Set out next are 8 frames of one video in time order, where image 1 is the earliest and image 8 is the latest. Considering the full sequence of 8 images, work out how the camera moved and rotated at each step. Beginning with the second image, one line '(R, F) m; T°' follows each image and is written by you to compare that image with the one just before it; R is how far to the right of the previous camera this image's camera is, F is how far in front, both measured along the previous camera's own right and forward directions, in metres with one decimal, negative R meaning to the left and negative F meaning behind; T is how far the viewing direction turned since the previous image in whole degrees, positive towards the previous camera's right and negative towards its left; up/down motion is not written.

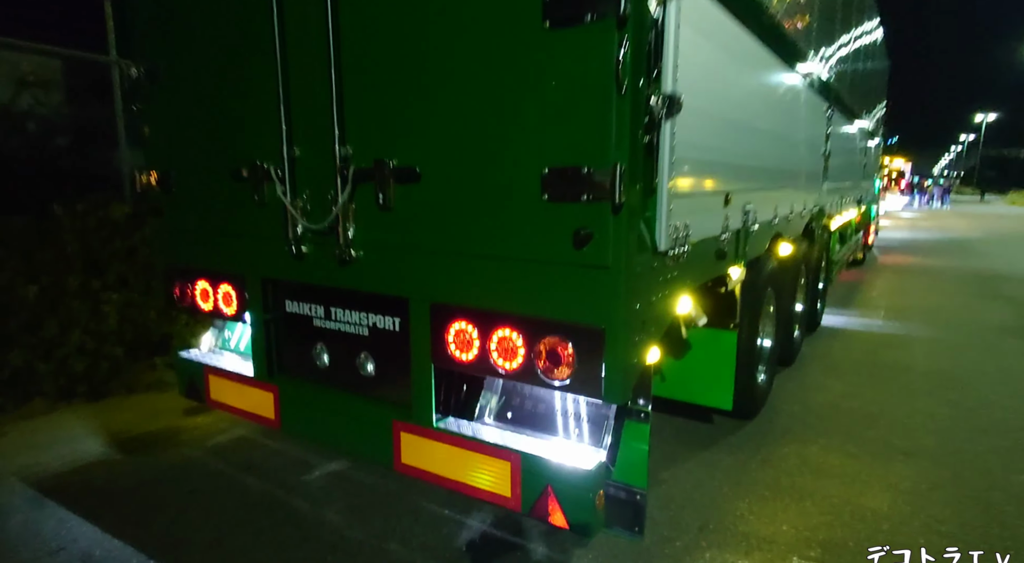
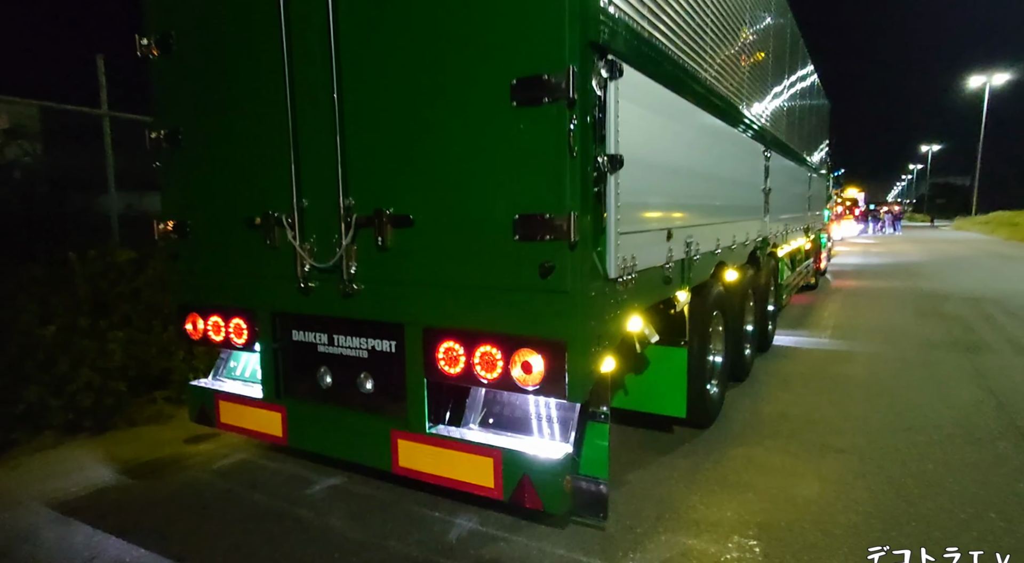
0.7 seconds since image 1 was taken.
(0.0, -0.5) m; +3°
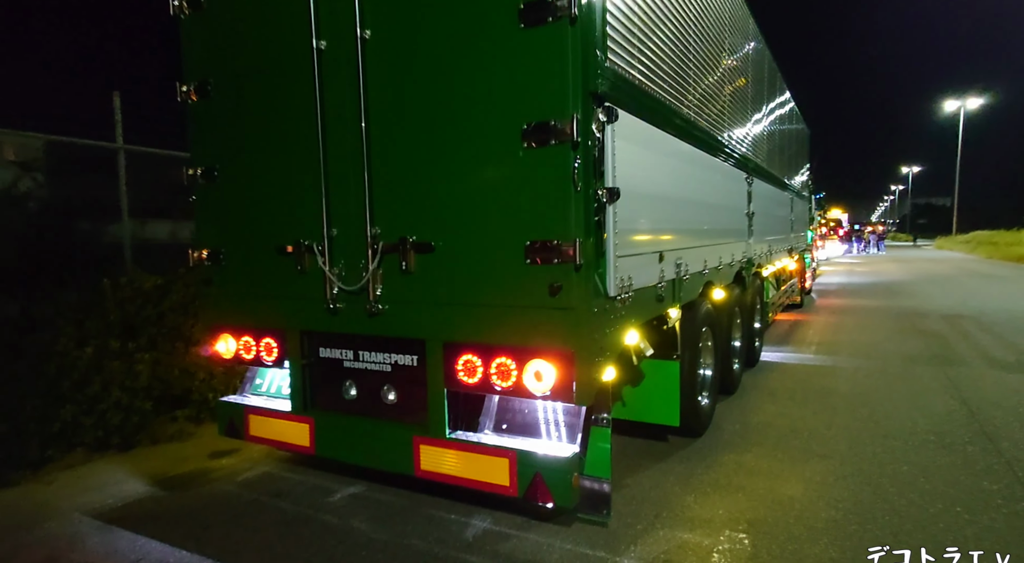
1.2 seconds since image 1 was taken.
(-0.1, -0.3) m; +1°
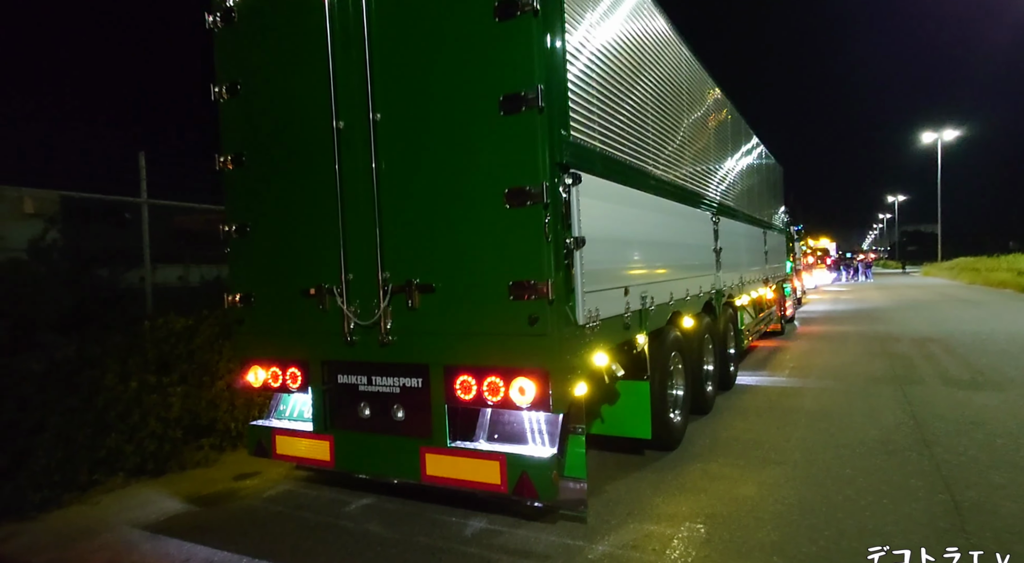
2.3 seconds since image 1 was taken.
(+0.1, -0.7) m; 0°
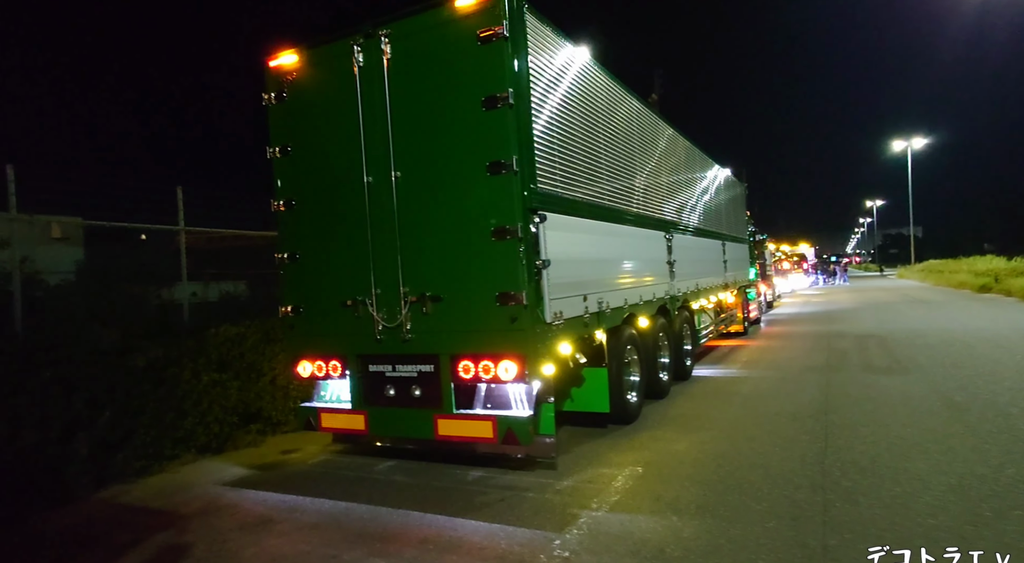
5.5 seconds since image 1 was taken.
(0.0, -1.5) m; +1°
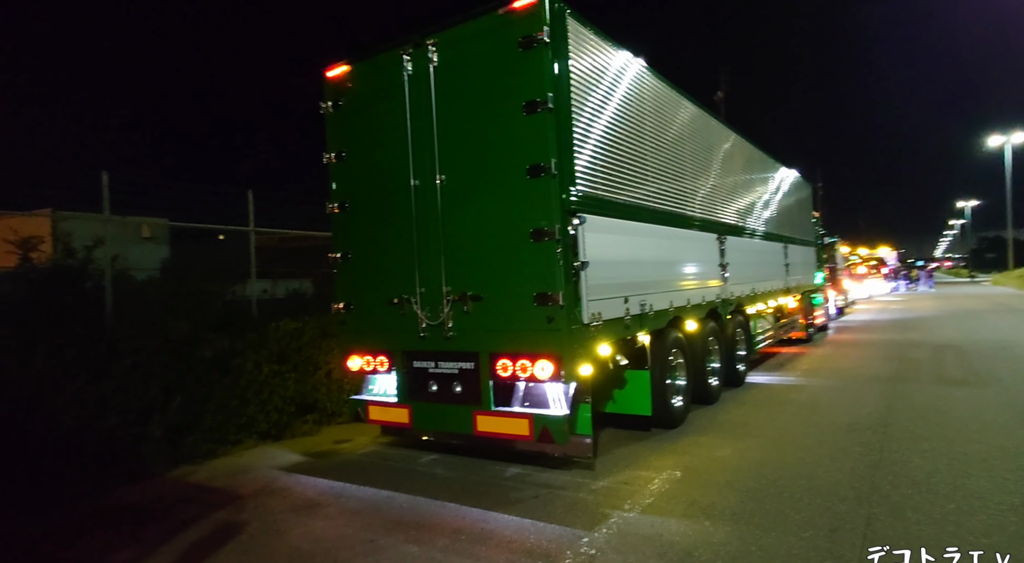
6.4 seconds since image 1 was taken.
(+0.2, -0.1) m; -6°
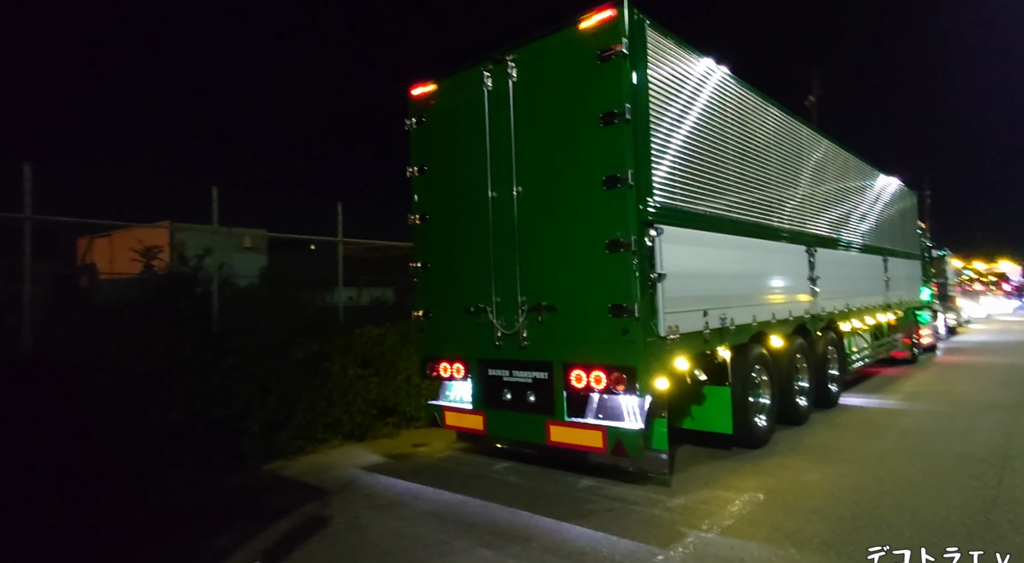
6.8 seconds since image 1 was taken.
(0.0, 0.0) m; -7°
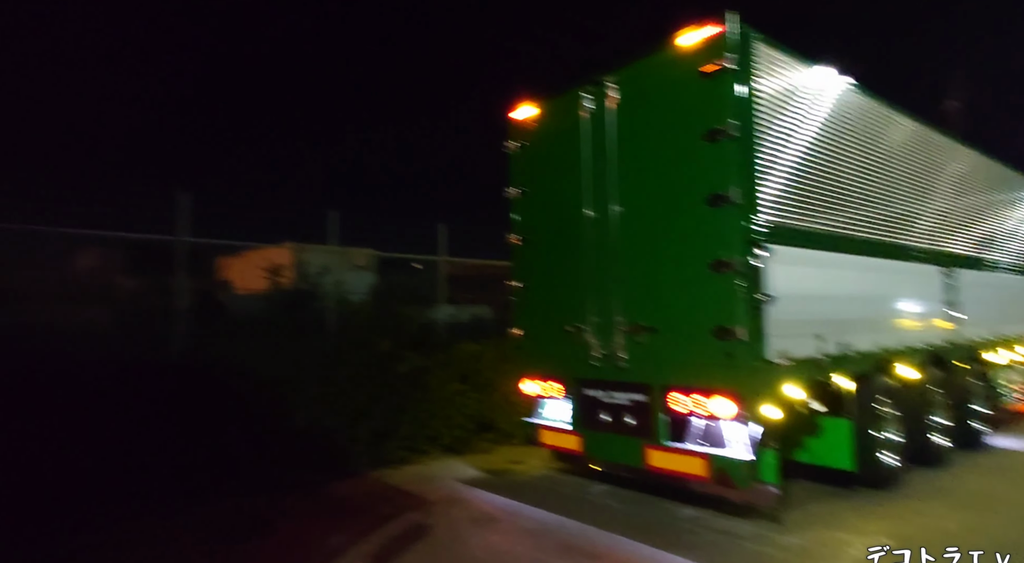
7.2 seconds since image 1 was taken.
(0.0, 0.0) m; -9°
